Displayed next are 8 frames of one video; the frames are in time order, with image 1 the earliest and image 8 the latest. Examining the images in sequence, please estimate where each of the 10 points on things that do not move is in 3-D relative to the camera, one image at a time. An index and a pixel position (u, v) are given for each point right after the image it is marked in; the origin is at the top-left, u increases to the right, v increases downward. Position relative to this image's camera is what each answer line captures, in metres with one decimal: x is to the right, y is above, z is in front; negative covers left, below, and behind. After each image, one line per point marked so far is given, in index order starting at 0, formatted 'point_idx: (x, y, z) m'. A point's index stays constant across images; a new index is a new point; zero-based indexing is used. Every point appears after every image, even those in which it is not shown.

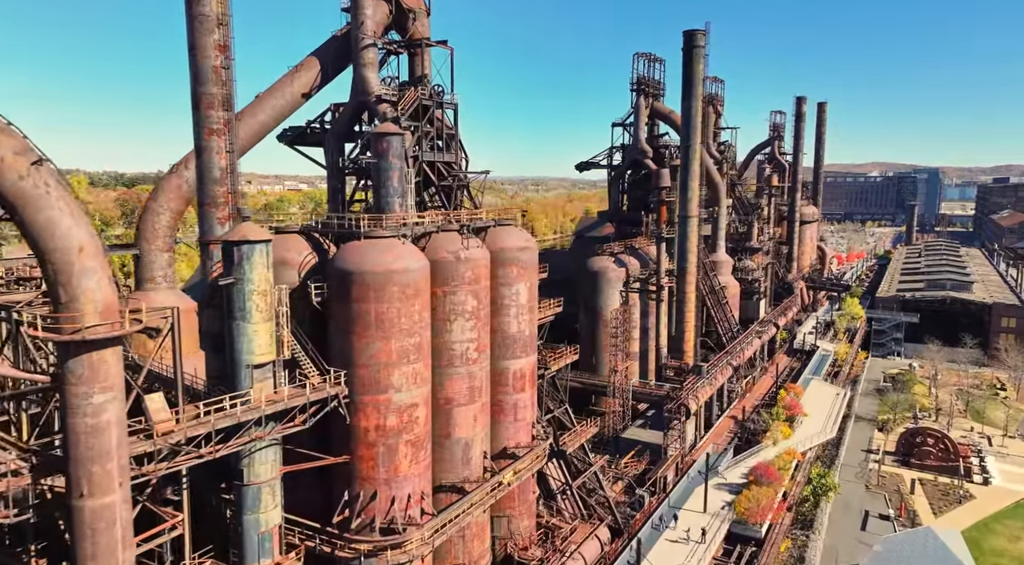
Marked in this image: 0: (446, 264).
0: (-1.8, +0.5, +18.4) m
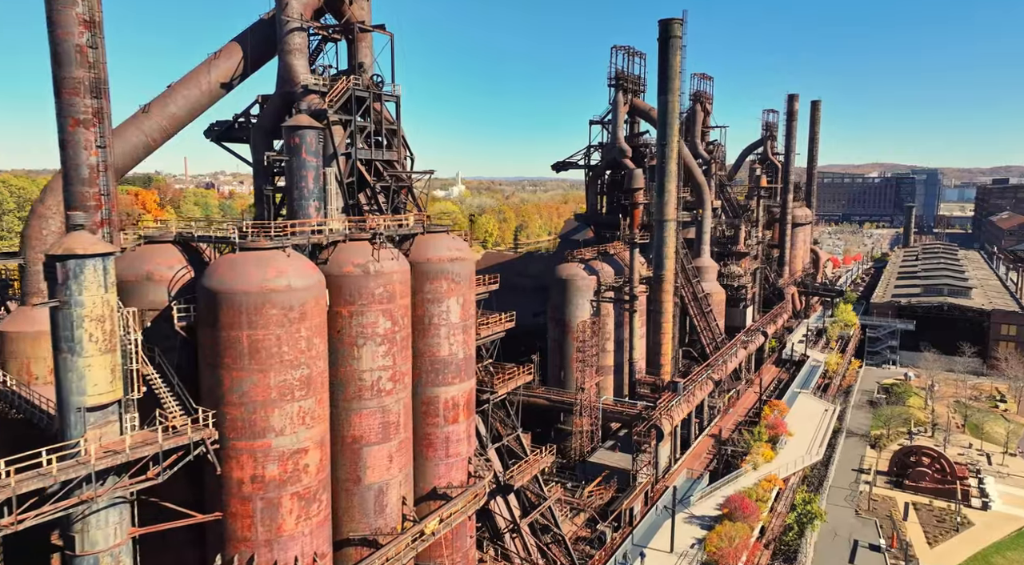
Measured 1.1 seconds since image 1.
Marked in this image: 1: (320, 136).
0: (-3.7, +0.1, +15.7) m
1: (-5.4, +4.1, +19.3) m
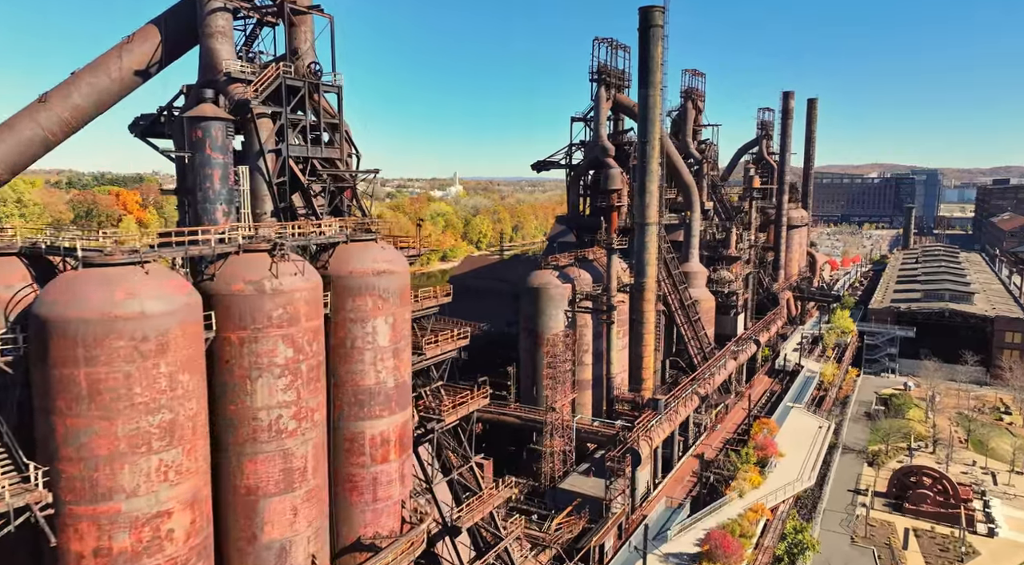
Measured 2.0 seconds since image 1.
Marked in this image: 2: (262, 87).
0: (-5.1, -0.3, +13.1) m
1: (-6.8, +3.7, +16.7) m
2: (-7.2, +5.6, +19.9) m
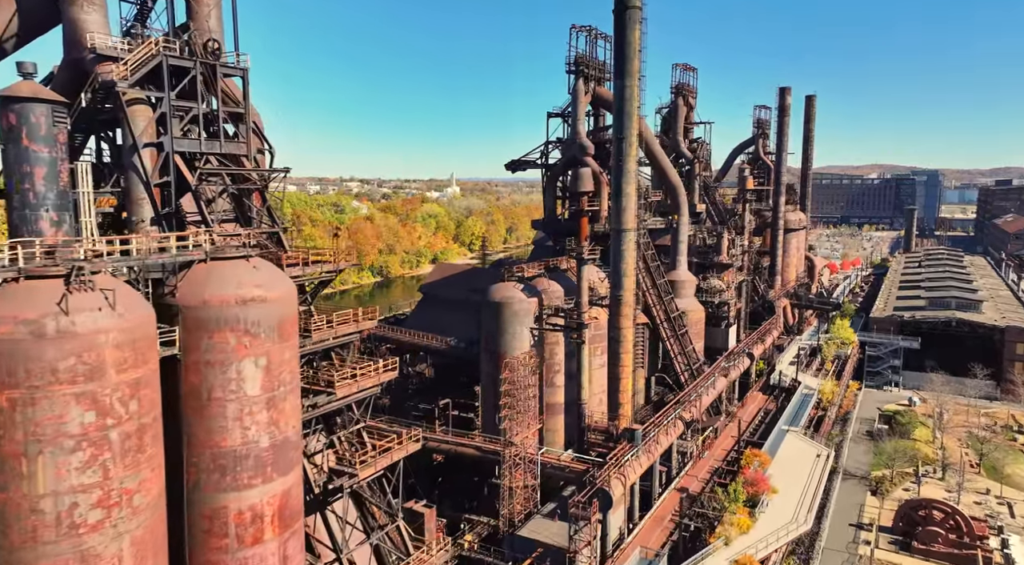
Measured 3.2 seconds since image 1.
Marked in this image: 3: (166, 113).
0: (-6.8, -0.9, +9.5) m
1: (-8.5, +3.2, +13.1) m
2: (-8.9, +5.1, +16.3) m
3: (-8.4, +4.1, +16.8) m
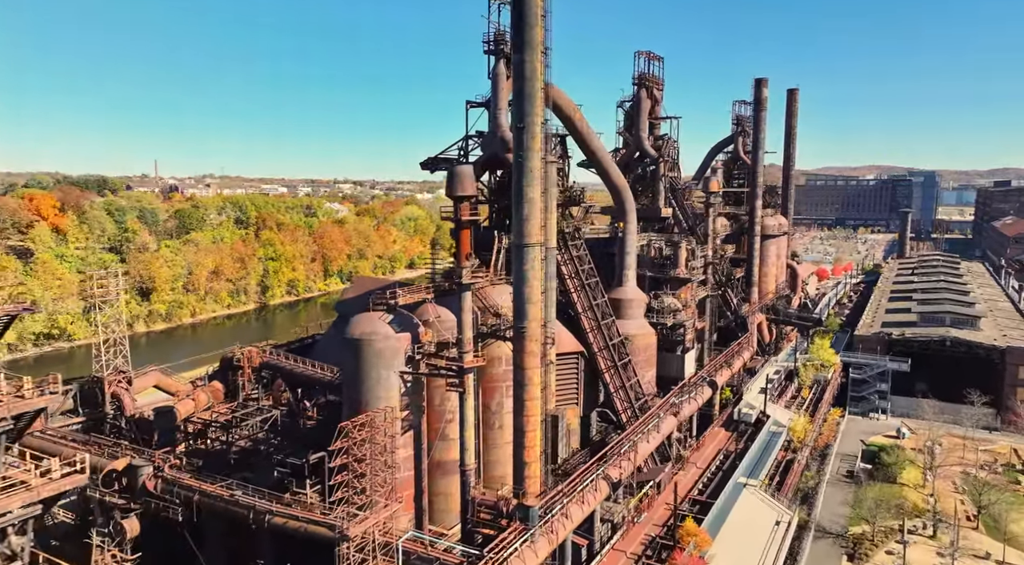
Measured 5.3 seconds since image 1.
0: (-11.0, -1.8, +3.2) m
1: (-12.8, +2.2, +6.7) m
2: (-13.1, +4.1, +9.9) m
3: (-12.7, +3.1, +10.5) m
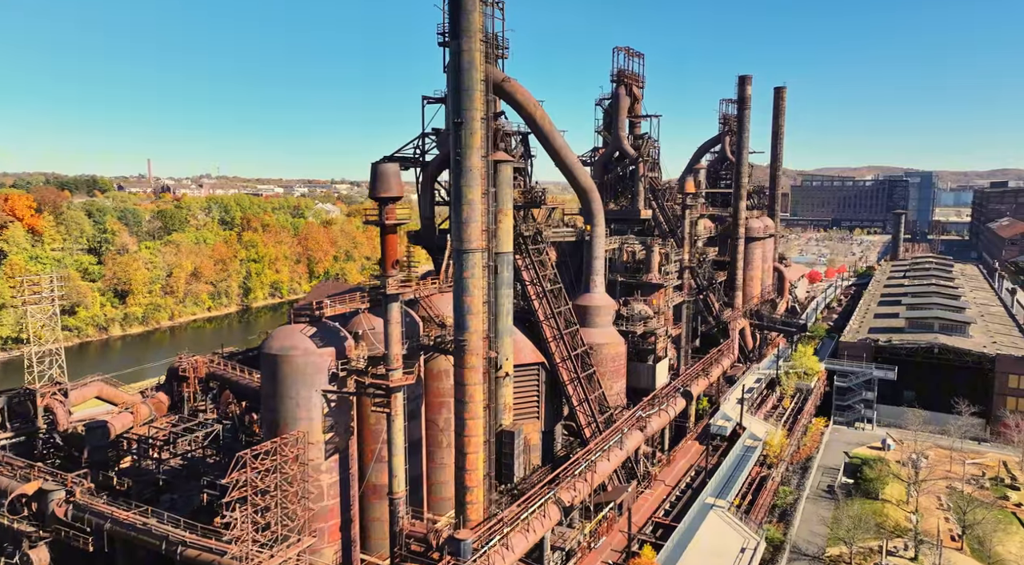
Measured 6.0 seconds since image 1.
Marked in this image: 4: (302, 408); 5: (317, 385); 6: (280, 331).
0: (-12.9, -2.1, +1.3) m
1: (-14.6, +1.9, +4.8) m
2: (-15.0, +3.9, +8.0) m
3: (-14.6, +2.9, +8.6) m
4: (-5.9, -3.5, +19.8) m
5: (-5.6, -2.8, +19.9) m
6: (-6.8, -1.4, +20.2) m
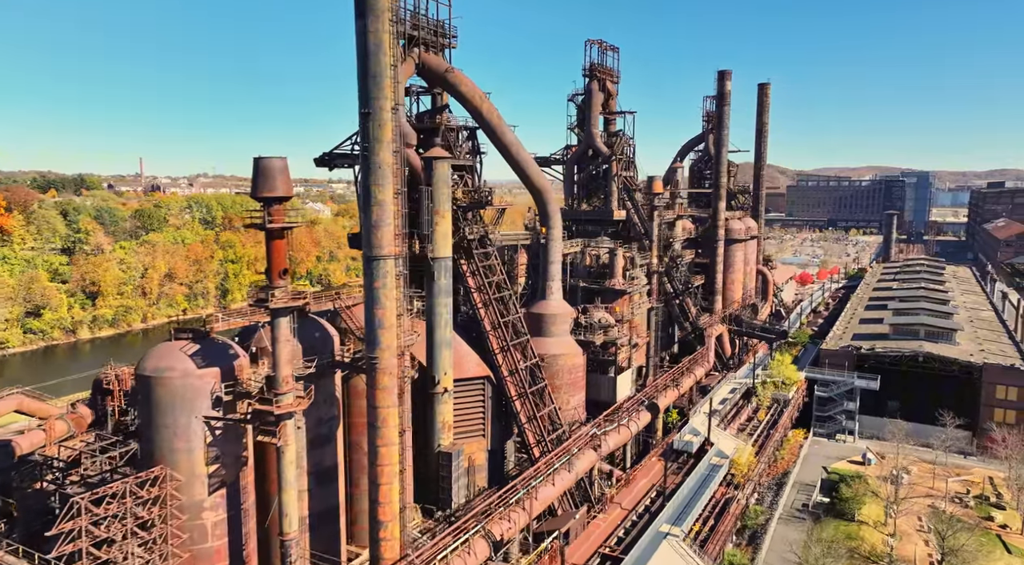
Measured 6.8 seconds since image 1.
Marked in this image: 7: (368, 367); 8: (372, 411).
0: (-15.2, -2.4, -1.1) m
1: (-16.9, +1.7, +2.5) m
2: (-17.3, +3.6, +5.7) m
3: (-16.9, +2.6, +6.2) m
4: (-8.3, -3.8, +17.4) m
5: (-8.0, -3.1, +17.6) m
6: (-9.1, -1.7, +17.9) m
7: (-4.1, -2.4, +19.8) m
8: (-4.0, -3.6, +19.8) m
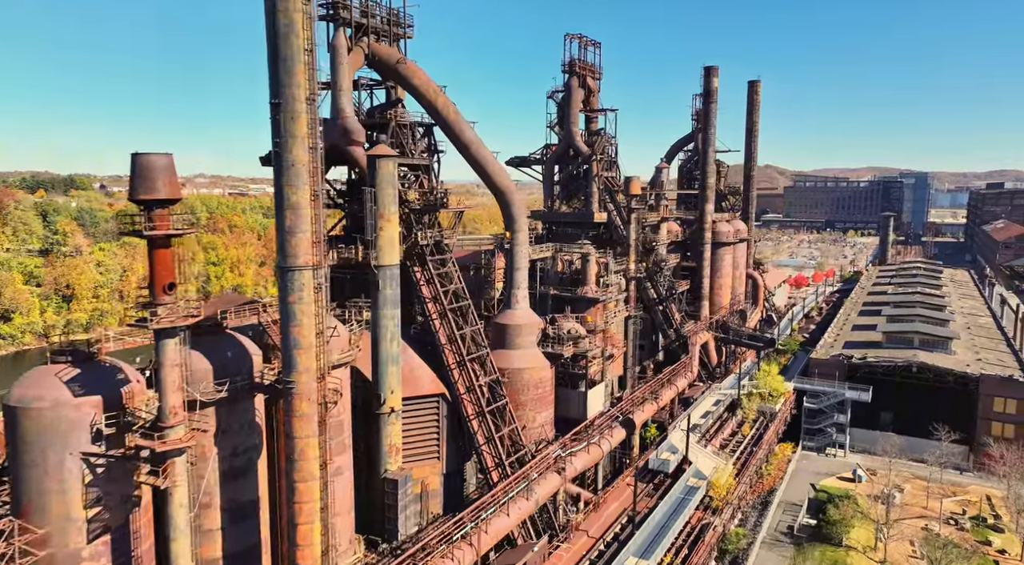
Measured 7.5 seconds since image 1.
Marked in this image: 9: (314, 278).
0: (-16.8, -2.7, -3.4) m
1: (-18.6, +1.3, +0.2) m
2: (-19.0, +3.3, +3.4) m
3: (-18.5, +2.3, +4.0) m
4: (-9.9, -4.2, +15.2) m
5: (-9.6, -3.5, +15.3) m
6: (-10.8, -2.0, +15.6) m
7: (-5.8, -2.7, +17.6) m
8: (-5.6, -4.0, +17.5) m
9: (-4.9, +0.1, +17.4) m
